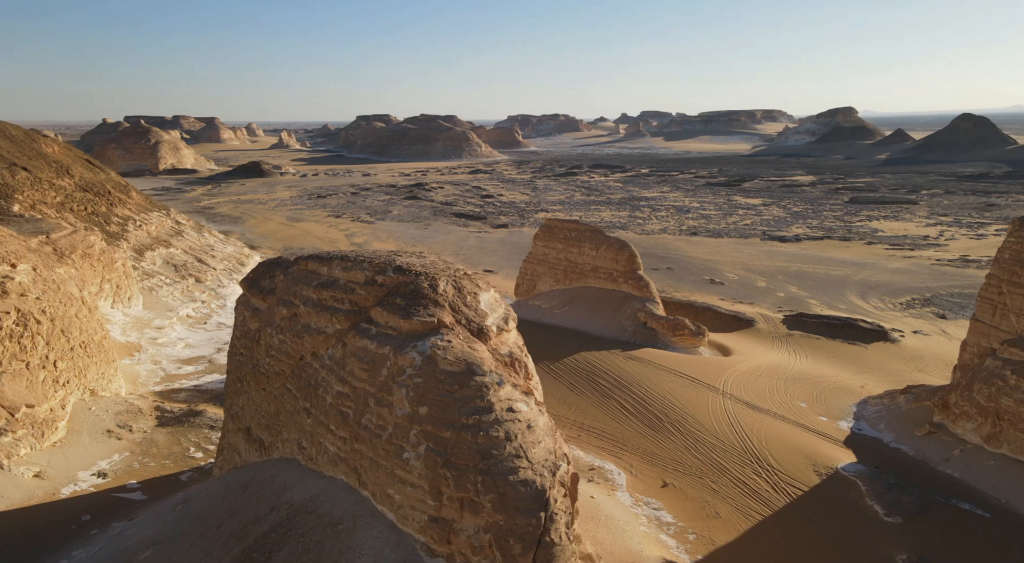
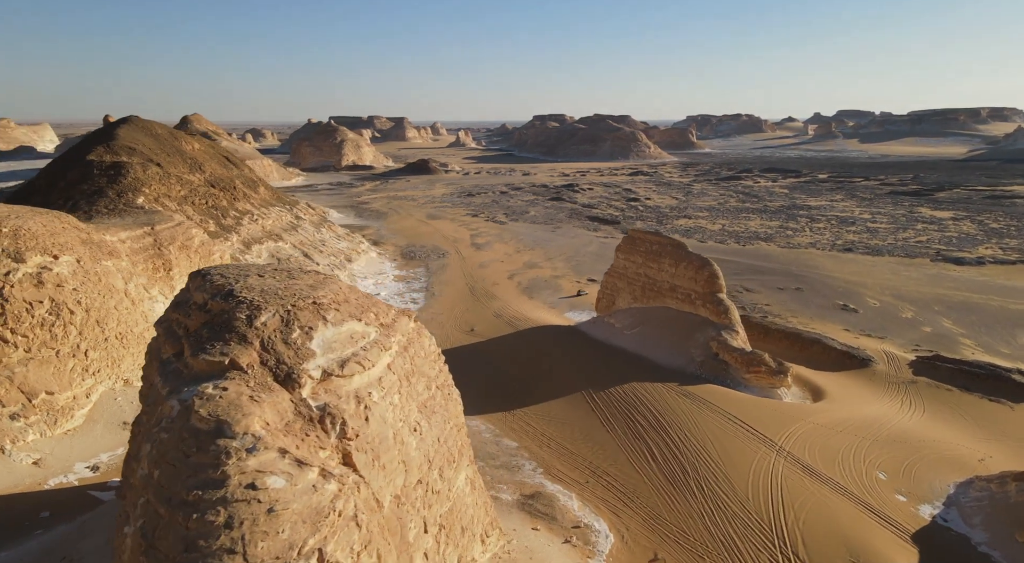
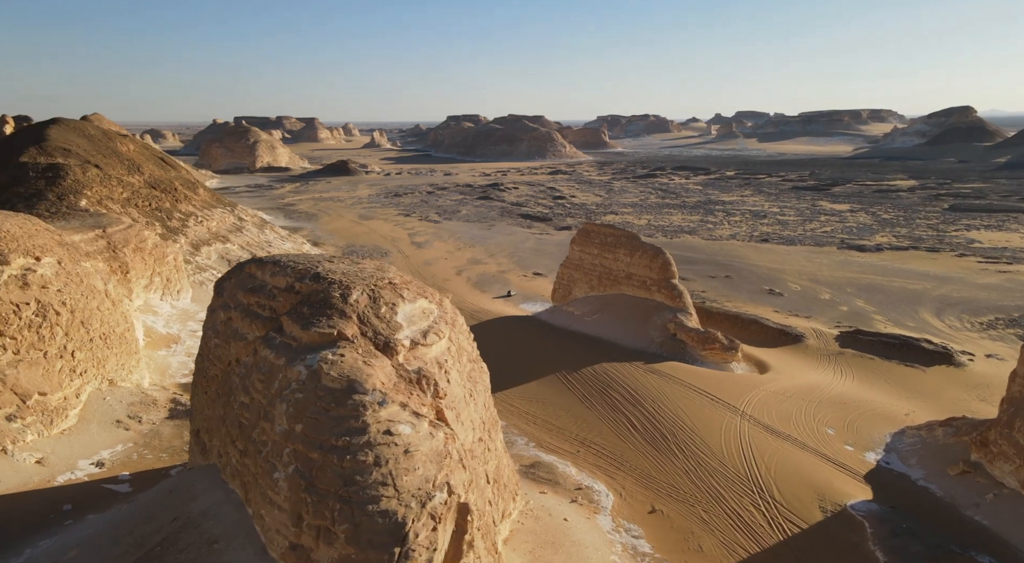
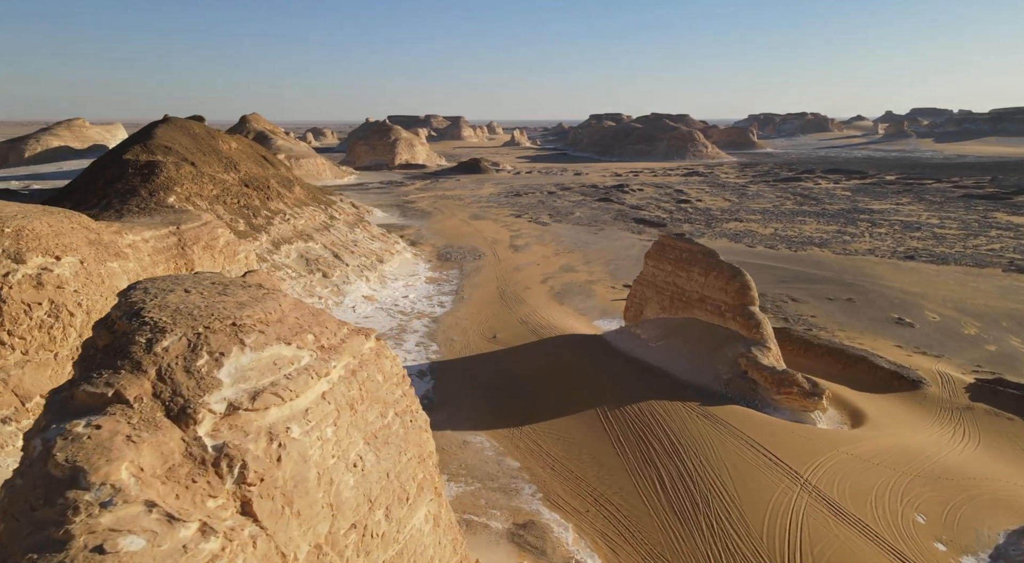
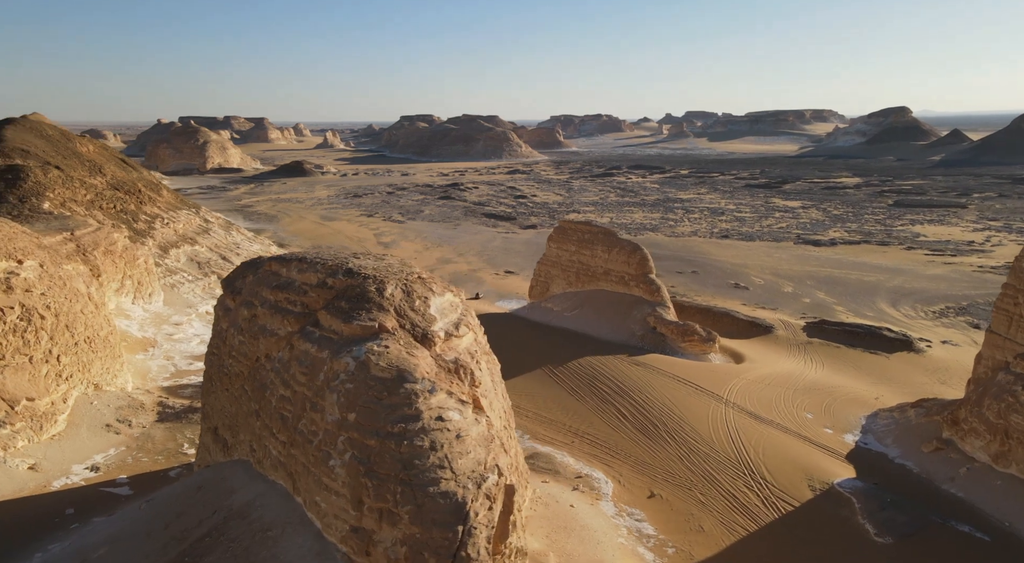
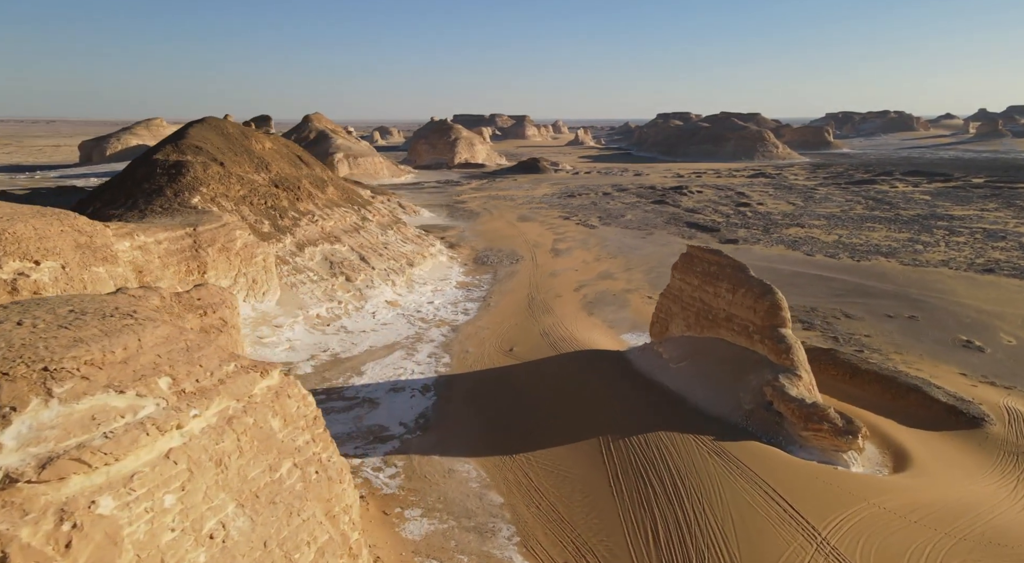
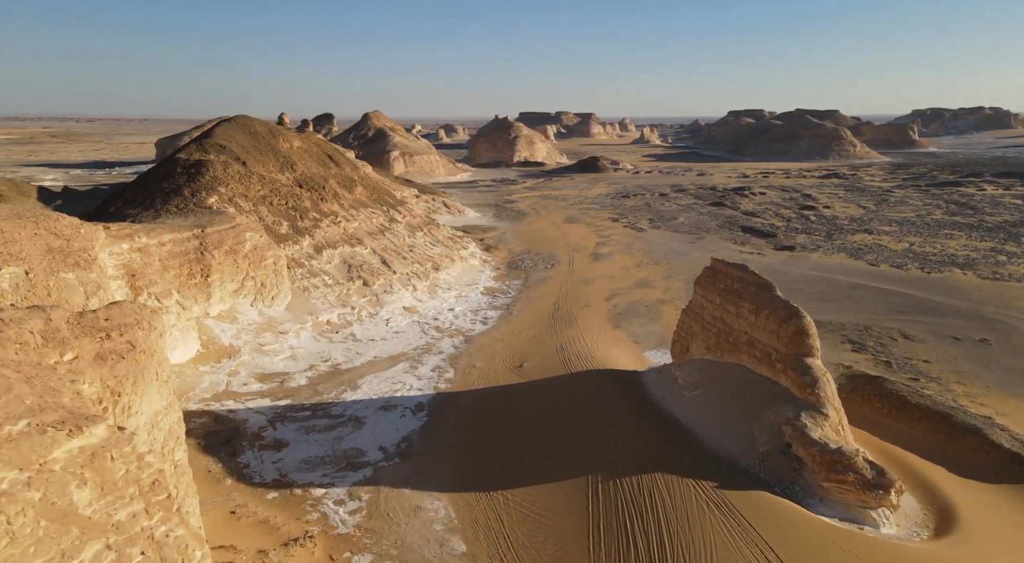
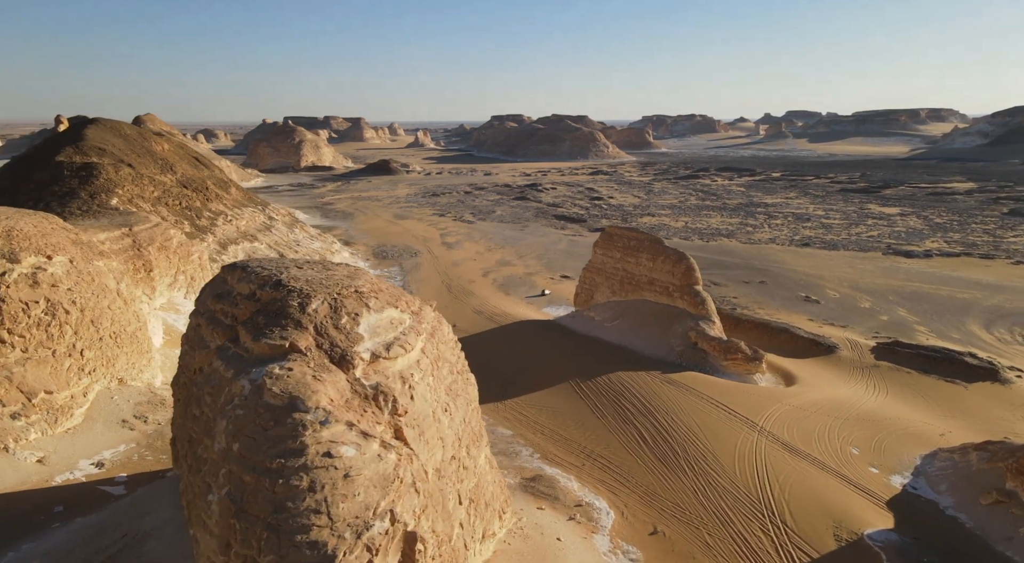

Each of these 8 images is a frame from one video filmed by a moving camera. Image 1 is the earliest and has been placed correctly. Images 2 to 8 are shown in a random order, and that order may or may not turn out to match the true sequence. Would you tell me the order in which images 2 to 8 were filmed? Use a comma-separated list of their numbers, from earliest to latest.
5, 3, 8, 2, 4, 6, 7
